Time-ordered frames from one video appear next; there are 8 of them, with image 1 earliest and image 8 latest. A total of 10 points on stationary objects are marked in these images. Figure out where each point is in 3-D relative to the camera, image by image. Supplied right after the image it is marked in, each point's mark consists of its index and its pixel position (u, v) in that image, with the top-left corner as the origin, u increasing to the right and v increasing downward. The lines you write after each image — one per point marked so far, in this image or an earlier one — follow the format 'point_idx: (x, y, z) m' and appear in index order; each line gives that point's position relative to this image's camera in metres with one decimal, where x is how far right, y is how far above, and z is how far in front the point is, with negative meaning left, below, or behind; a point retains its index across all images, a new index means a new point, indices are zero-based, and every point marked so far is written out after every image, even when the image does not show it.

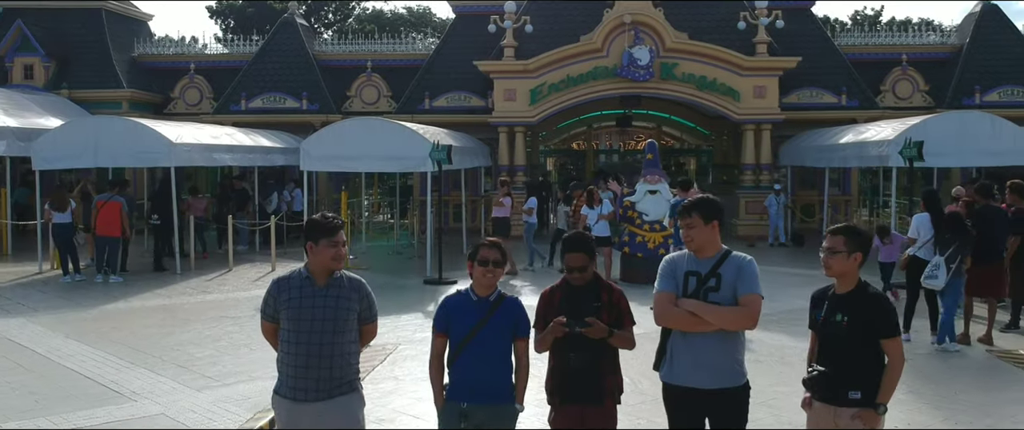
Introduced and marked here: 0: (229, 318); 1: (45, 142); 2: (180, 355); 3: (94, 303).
0: (-3.2, -1.2, +10.5) m
1: (-7.6, +1.2, +15.0) m
2: (-3.0, -1.3, +8.5) m
3: (-5.4, -1.1, +11.7) m
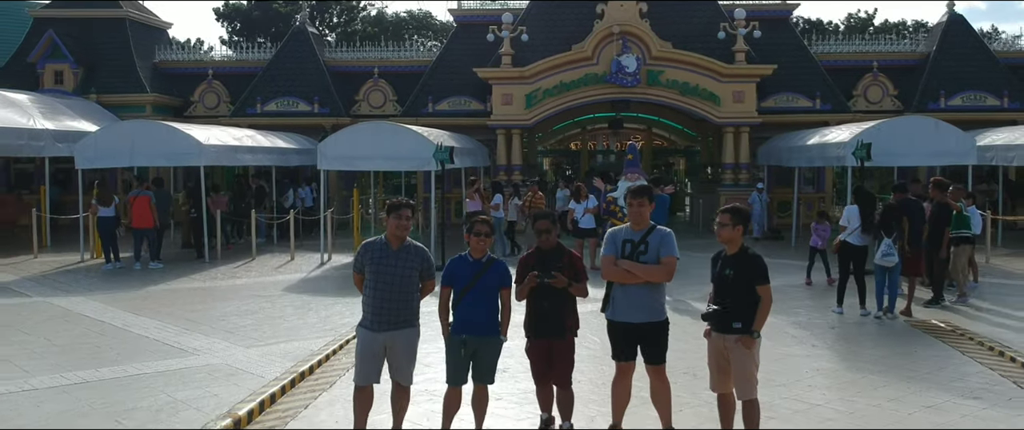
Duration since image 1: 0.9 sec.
0: (-3.3, -1.1, +12.1) m
1: (-7.7, +1.3, +16.7) m
2: (-3.1, -1.2, +10.1) m
3: (-5.4, -1.0, +13.4) m
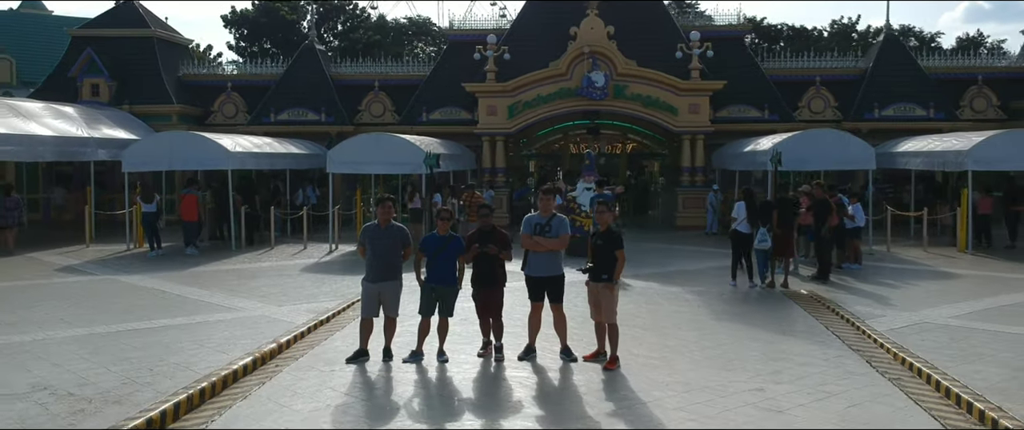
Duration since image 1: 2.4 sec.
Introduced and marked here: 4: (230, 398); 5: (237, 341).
0: (-3.8, -1.0, +15.2) m
1: (-8.1, +1.4, +19.7) m
2: (-3.6, -1.1, +13.2) m
3: (-5.9, -1.0, +16.4) m
4: (-2.3, -1.5, +7.6) m
5: (-2.9, -1.3, +9.7) m
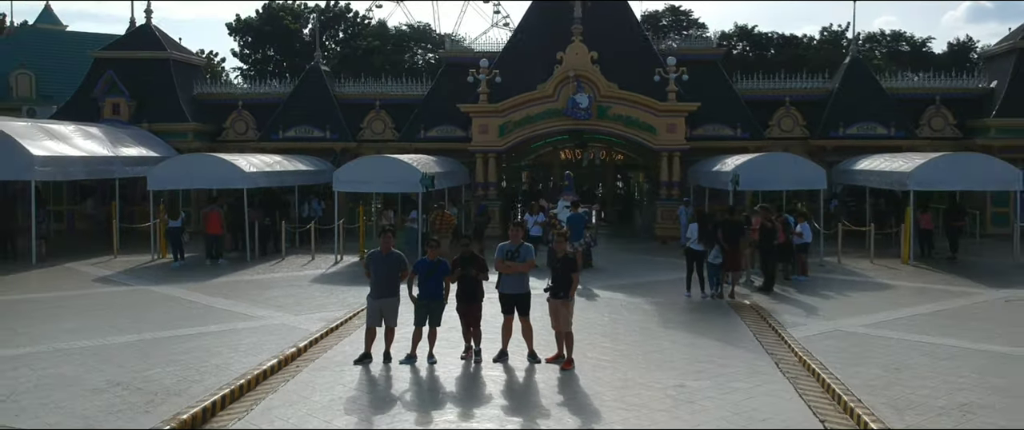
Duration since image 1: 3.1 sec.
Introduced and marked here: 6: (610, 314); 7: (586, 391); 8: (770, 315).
0: (-4.0, -1.4, +17.2) m
1: (-8.4, +1.1, +21.8) m
2: (-3.9, -1.5, +15.2) m
3: (-6.2, -1.3, +18.5) m
4: (-2.6, -1.9, +9.7) m
5: (-3.1, -1.7, +11.7) m
6: (+1.5, -1.5, +14.1) m
7: (+0.8, -1.8, +9.6) m
8: (+3.9, -1.5, +13.8) m
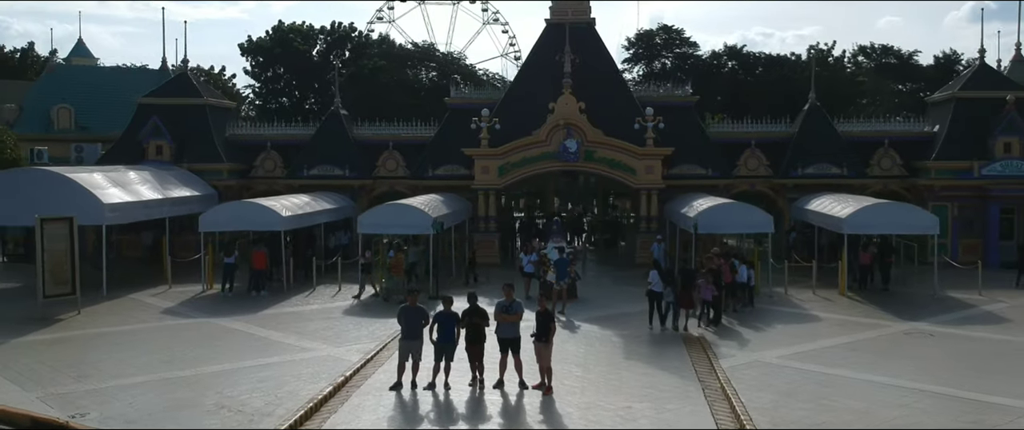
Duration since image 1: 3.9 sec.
0: (-4.1, -2.4, +21.0) m
1: (-8.5, 0.0, +25.5) m
2: (-3.9, -2.5, +18.9) m
3: (-6.3, -2.3, +22.2) m
4: (-2.7, -2.9, +13.4) m
5: (-3.2, -2.7, +15.4) m
6: (+1.4, -2.5, +17.8) m
7: (+0.7, -2.9, +13.3) m
8: (+3.8, -2.5, +17.6) m
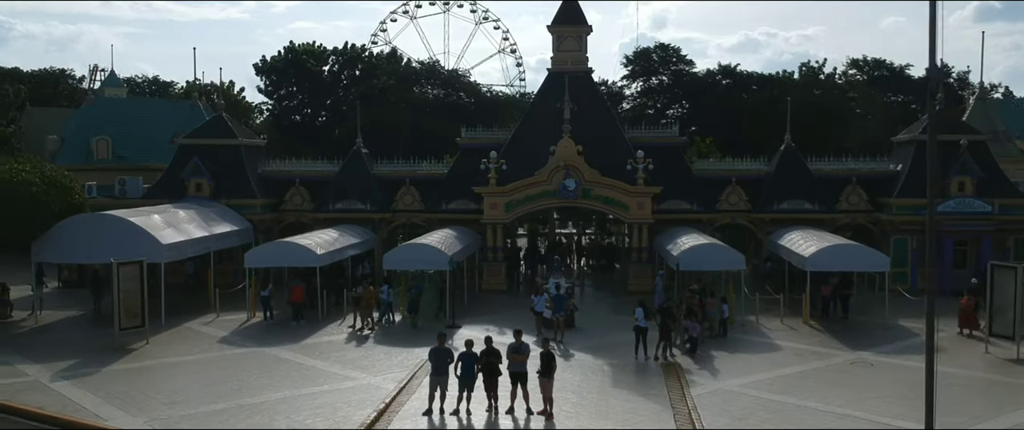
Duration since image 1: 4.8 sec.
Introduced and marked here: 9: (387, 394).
0: (-3.9, -3.6, +24.6) m
1: (-8.3, -1.2, +29.1) m
2: (-3.8, -3.7, +22.5) m
3: (-6.1, -3.5, +25.8) m
4: (-2.5, -4.1, +17.0) m
5: (-3.1, -3.9, +19.0) m
6: (+1.6, -3.7, +21.4) m
7: (+0.9, -4.0, +16.9) m
8: (+4.0, -3.7, +21.1) m
9: (-2.7, -3.8, +19.5) m
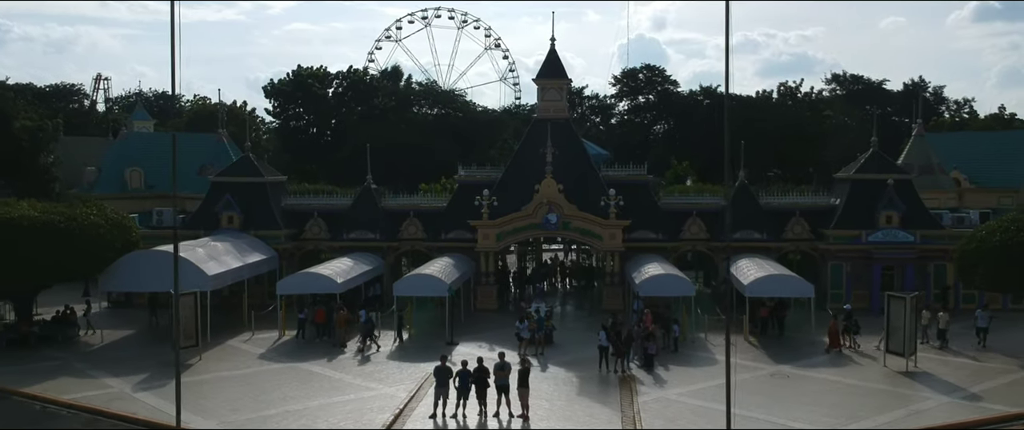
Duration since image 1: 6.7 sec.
0: (-4.3, -4.8, +30.0) m
1: (-8.7, -2.5, +34.6) m
2: (-4.2, -5.0, +28.0) m
3: (-6.5, -4.8, +31.3) m
4: (-2.9, -5.3, +22.5) m
5: (-3.4, -5.1, +24.5) m
6: (+1.2, -5.0, +26.8) m
7: (+0.5, -5.3, +22.4) m
8: (+3.6, -5.0, +26.6) m
9: (-3.0, -5.1, +25.0) m
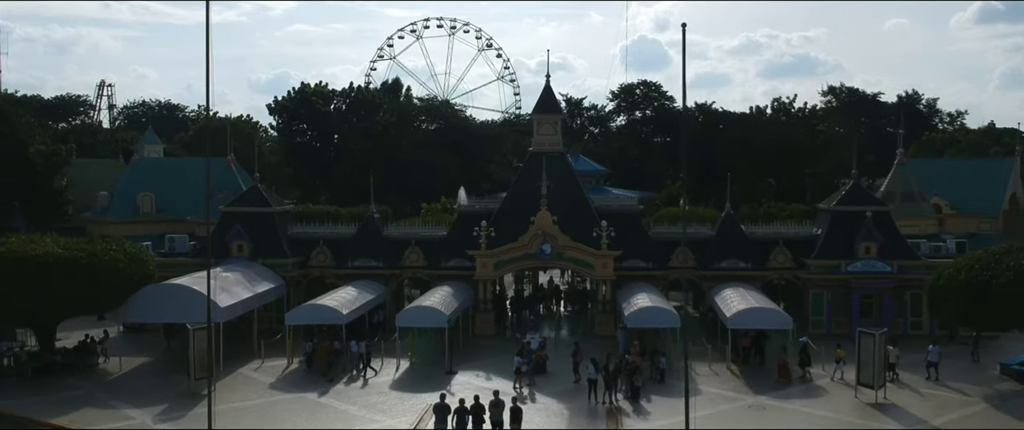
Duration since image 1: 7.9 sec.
0: (-4.5, -6.2, +32.0) m
1: (-8.9, -3.8, +36.5) m
2: (-4.3, -6.3, +30.0) m
3: (-6.6, -6.1, +33.2) m
4: (-3.1, -6.7, +24.5) m
5: (-3.6, -6.5, +26.5) m
6: (+1.0, -6.3, +28.8) m
7: (+0.3, -6.7, +24.4) m
8: (+3.4, -6.3, +28.6) m
9: (-3.2, -6.5, +27.0) m
